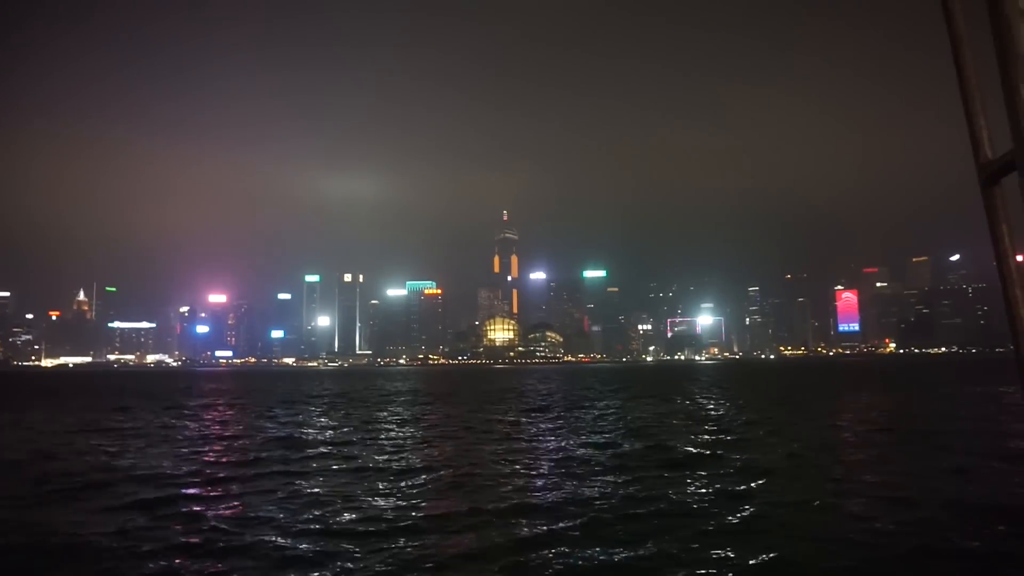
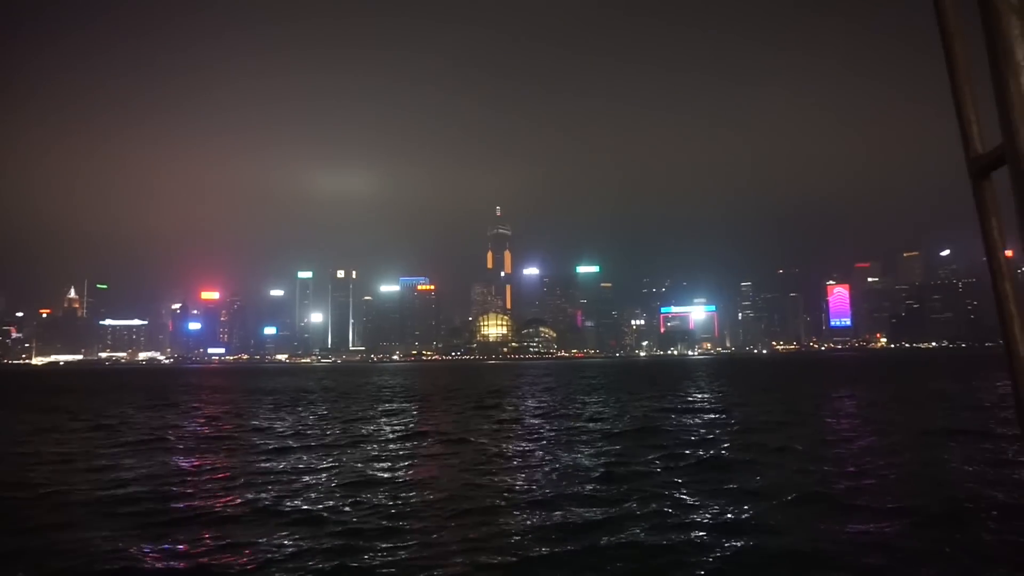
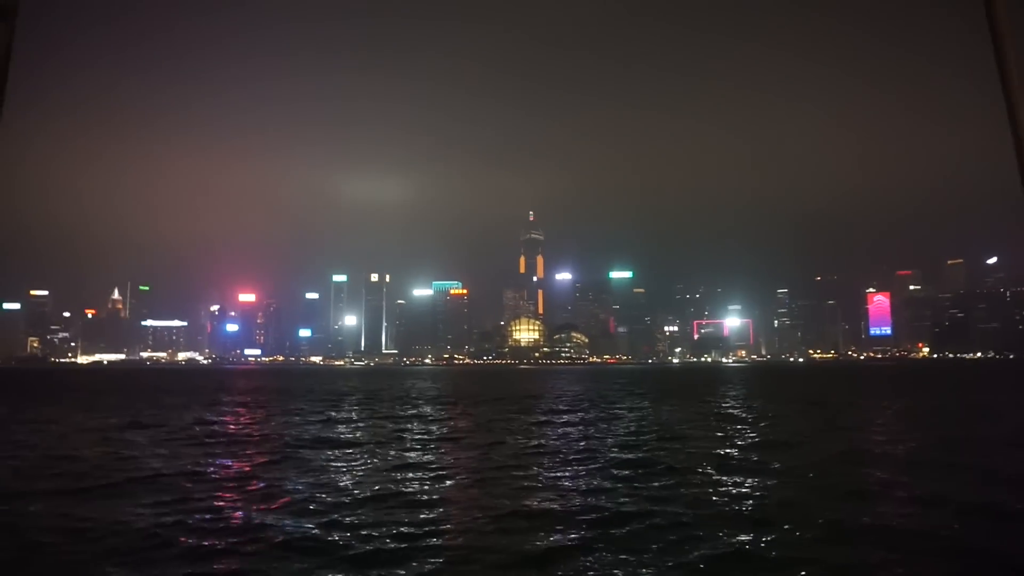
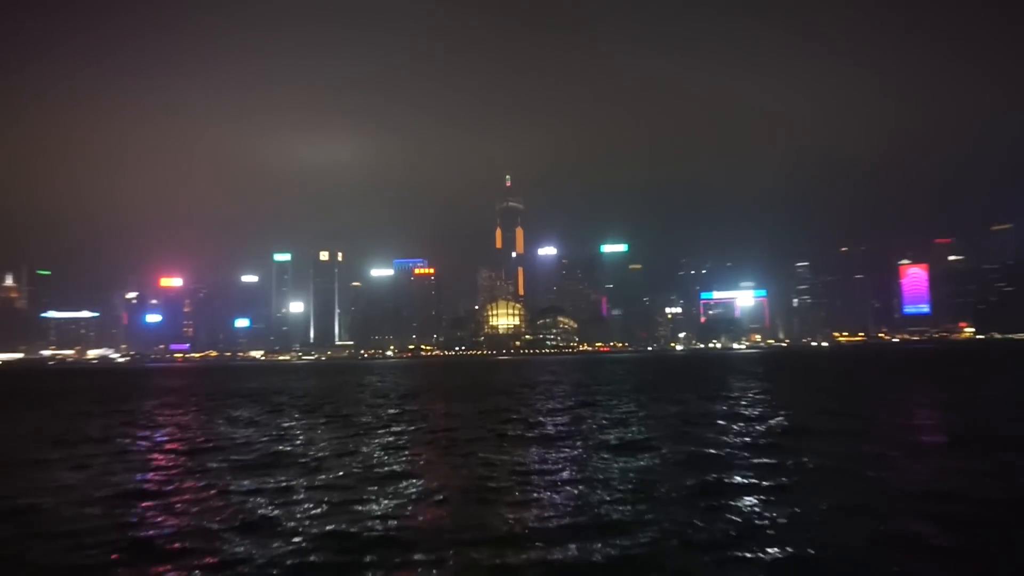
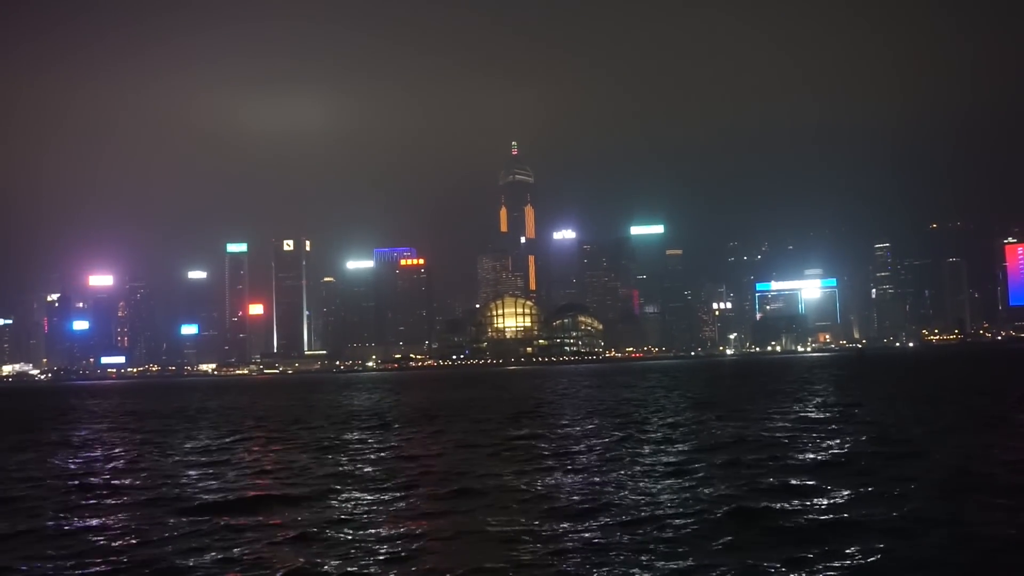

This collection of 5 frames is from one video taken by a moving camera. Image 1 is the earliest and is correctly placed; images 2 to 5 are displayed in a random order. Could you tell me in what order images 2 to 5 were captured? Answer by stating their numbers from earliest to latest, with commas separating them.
3, 2, 4, 5
